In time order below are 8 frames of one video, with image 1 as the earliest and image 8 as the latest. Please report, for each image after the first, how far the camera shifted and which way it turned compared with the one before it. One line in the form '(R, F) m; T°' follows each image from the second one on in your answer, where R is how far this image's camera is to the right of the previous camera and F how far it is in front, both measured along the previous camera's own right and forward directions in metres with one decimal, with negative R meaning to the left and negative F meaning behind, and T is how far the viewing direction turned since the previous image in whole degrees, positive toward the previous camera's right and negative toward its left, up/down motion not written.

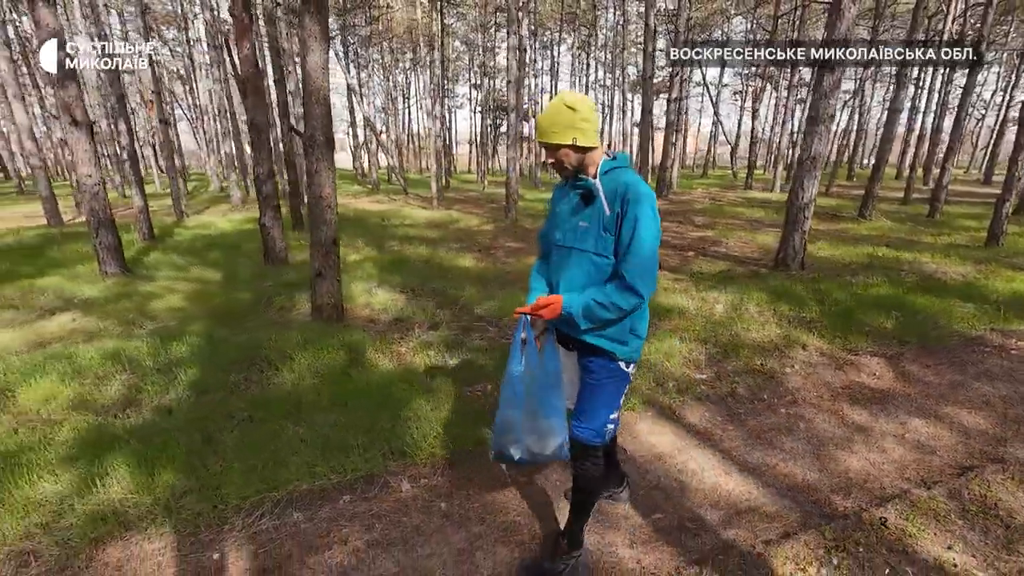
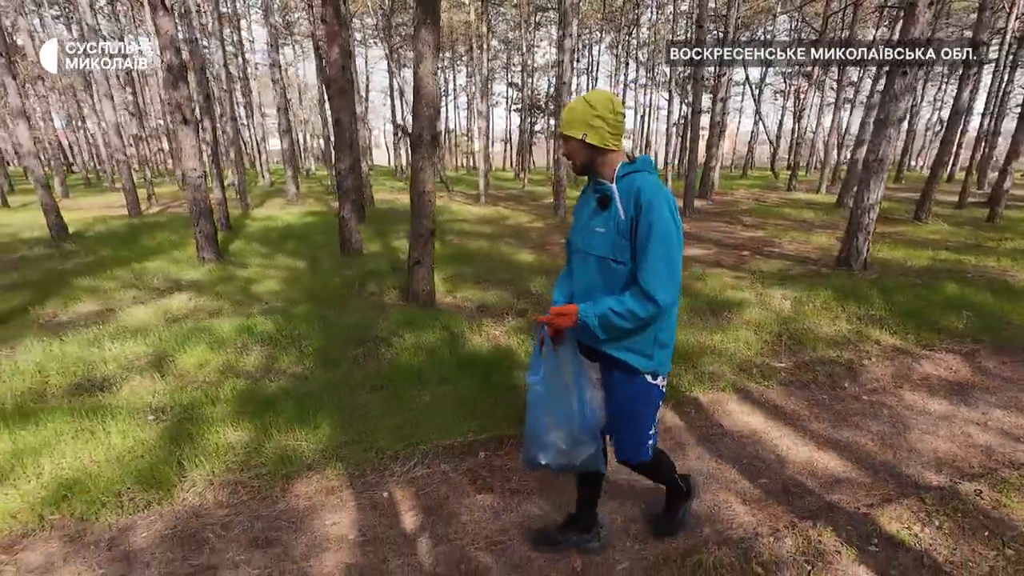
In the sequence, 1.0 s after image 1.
(-0.6, -0.4) m; -3°
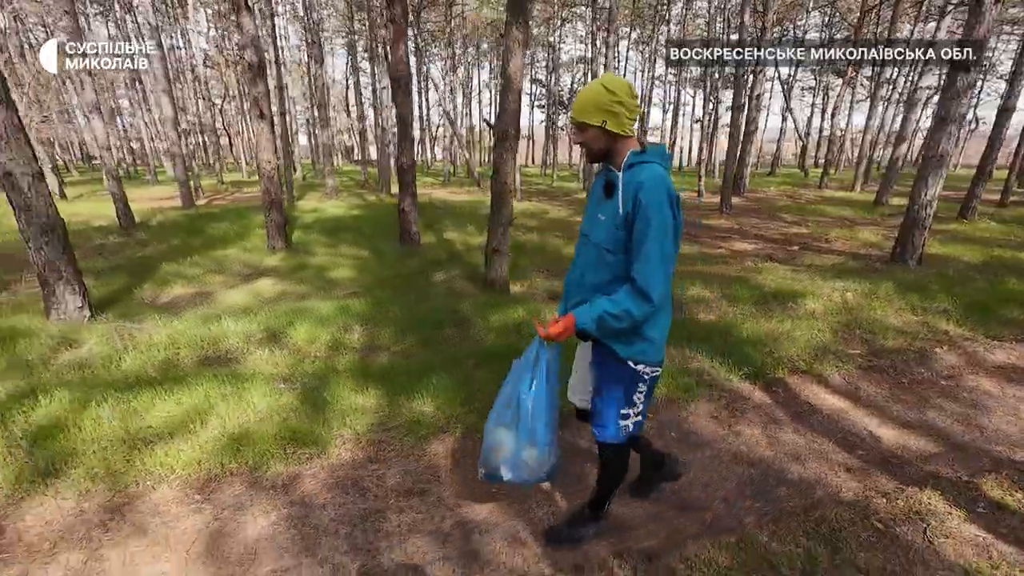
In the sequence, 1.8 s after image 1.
(-0.7, -0.3) m; -2°
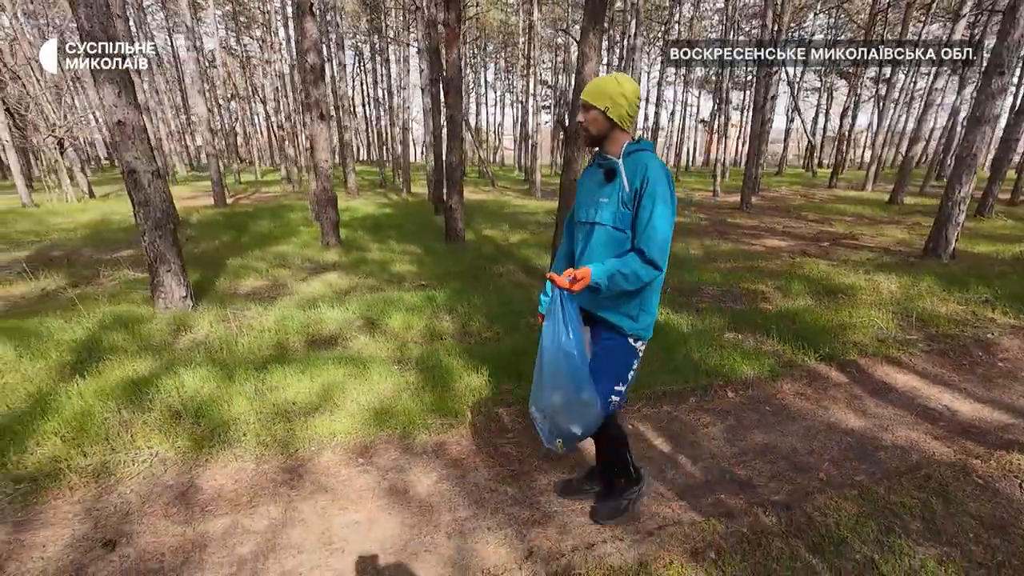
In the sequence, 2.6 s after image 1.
(-0.9, -0.3) m; 0°
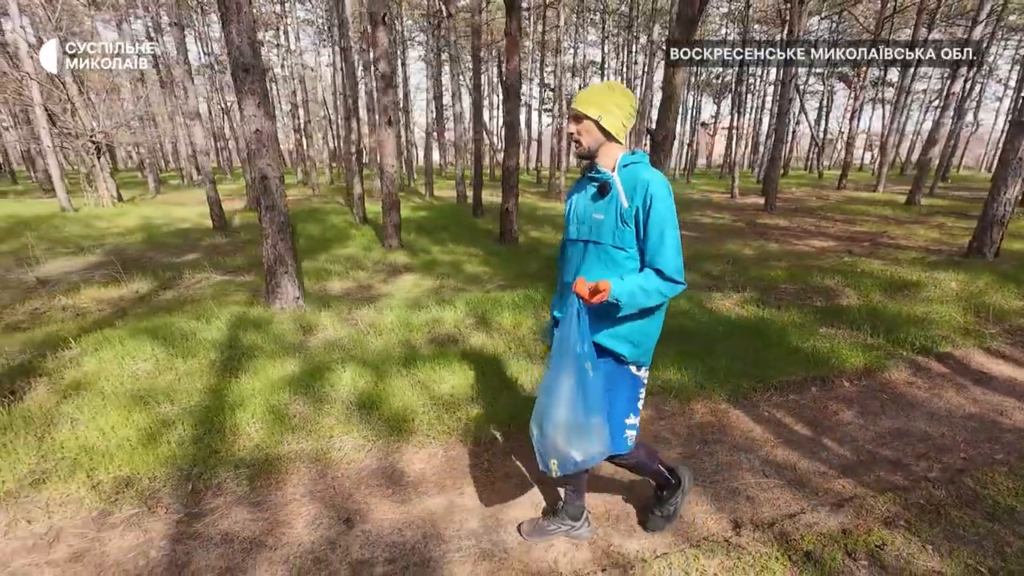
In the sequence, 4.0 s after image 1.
(-1.2, -0.2) m; +1°
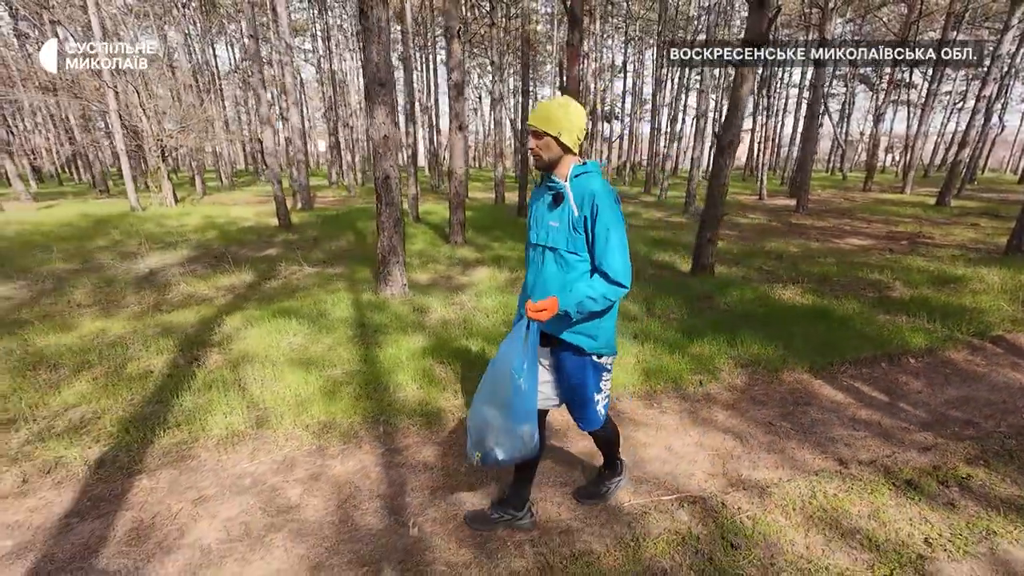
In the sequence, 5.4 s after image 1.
(-0.9, -0.6) m; -1°
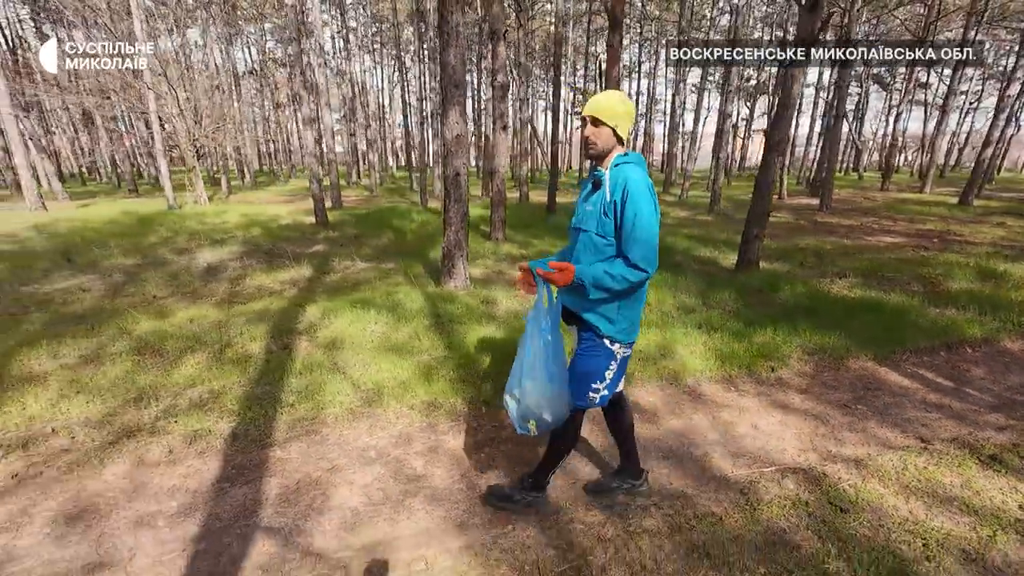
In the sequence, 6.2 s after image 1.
(-0.7, -0.2) m; -1°
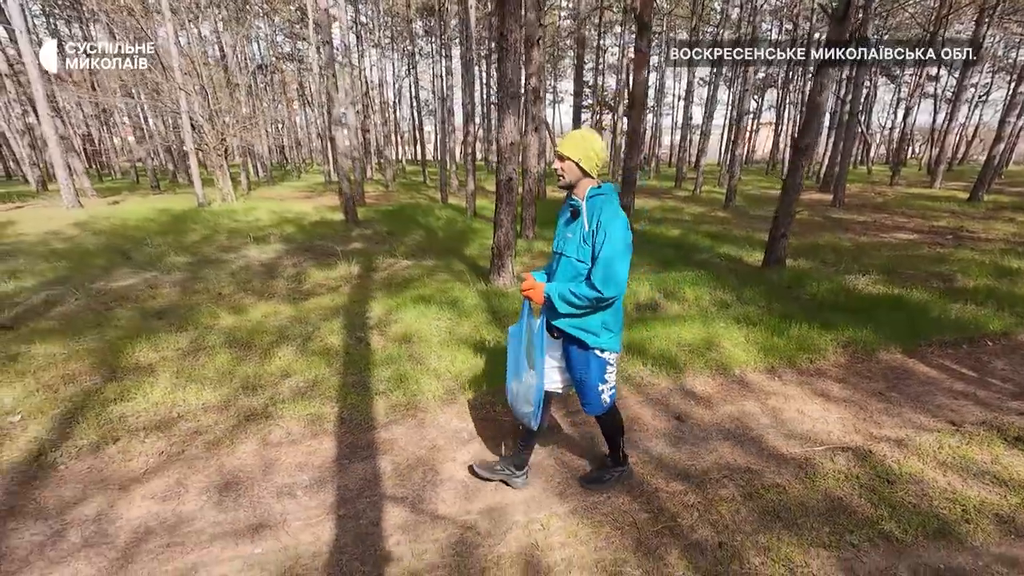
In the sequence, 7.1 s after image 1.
(-0.6, -0.4) m; 0°
